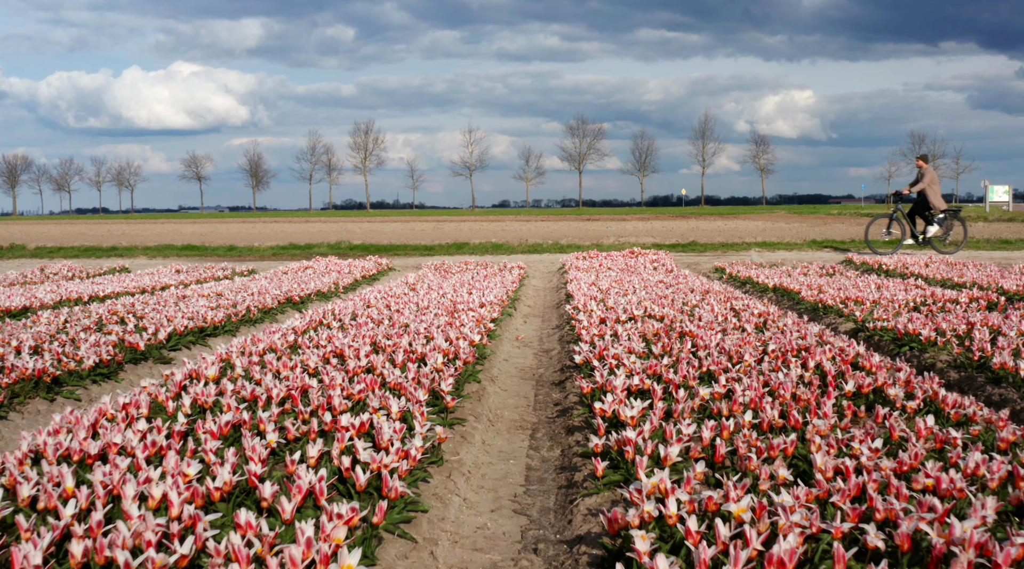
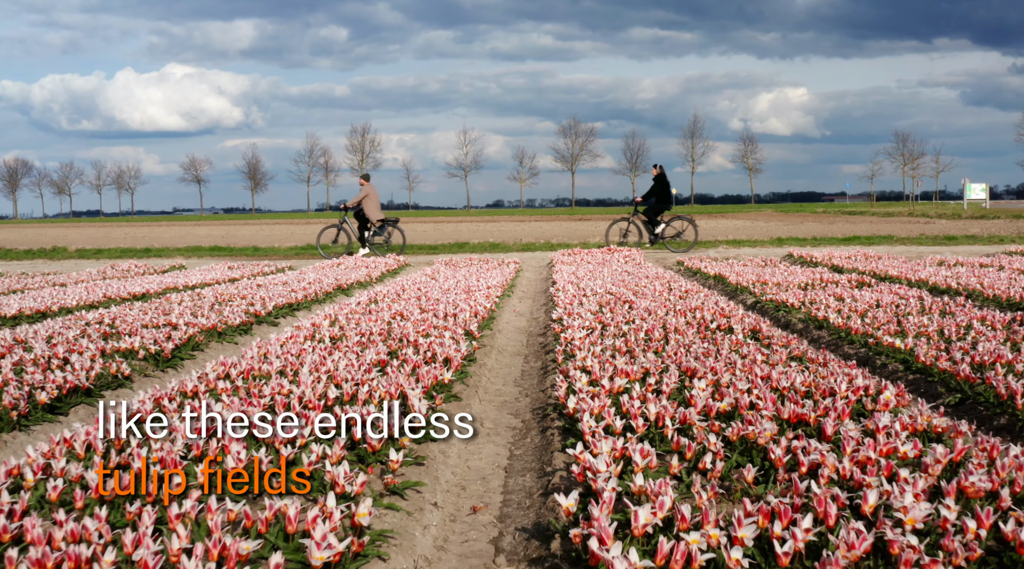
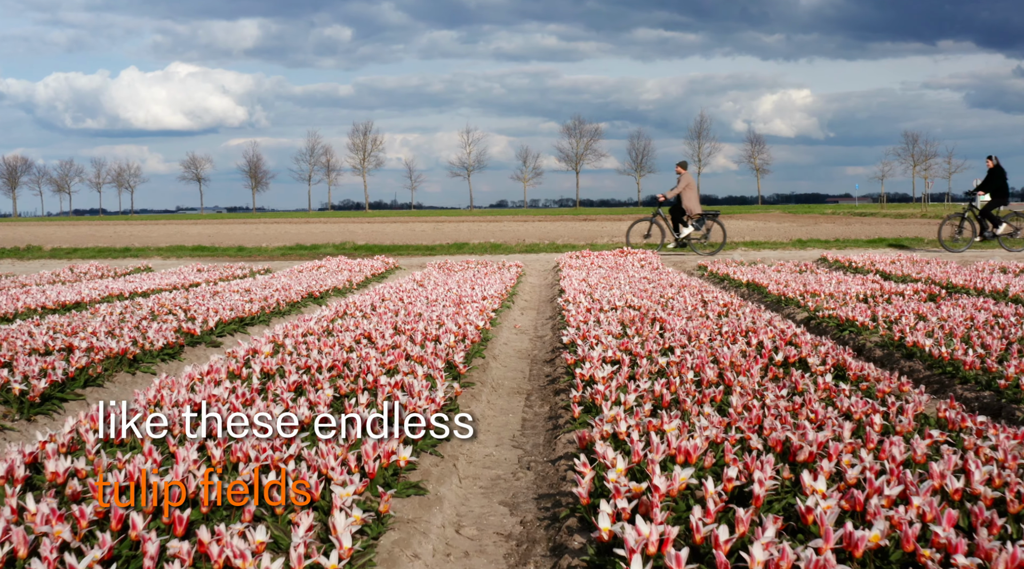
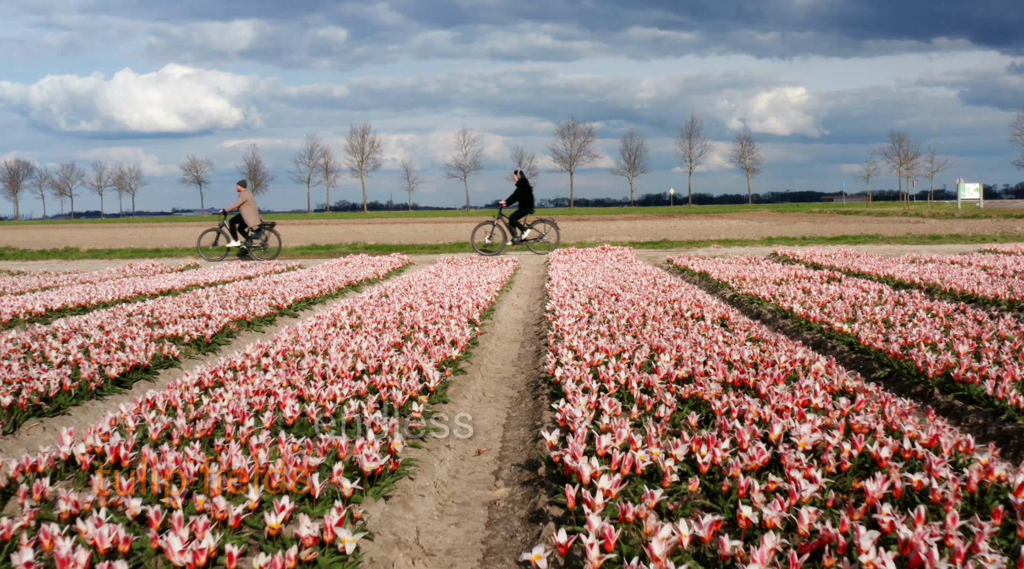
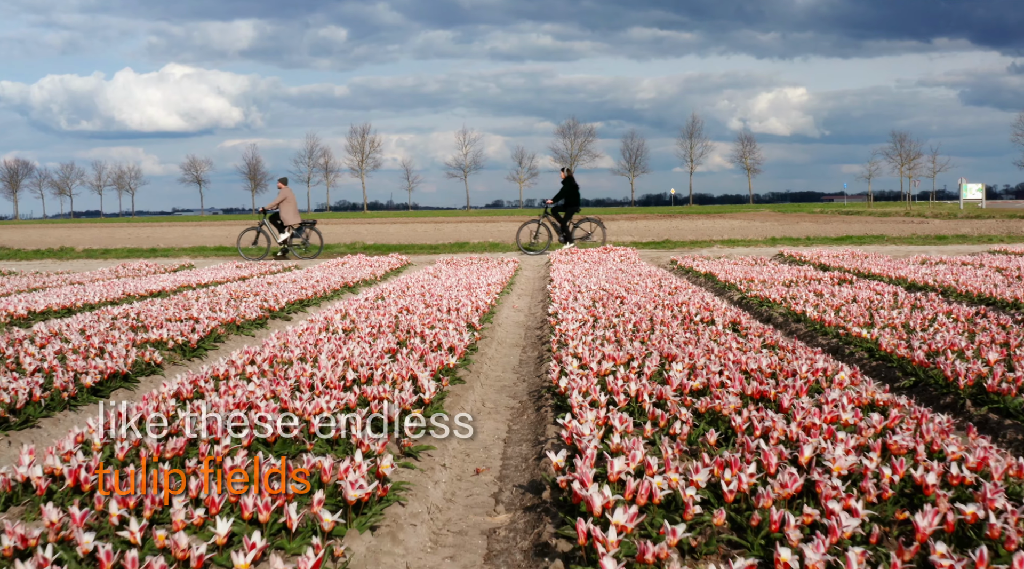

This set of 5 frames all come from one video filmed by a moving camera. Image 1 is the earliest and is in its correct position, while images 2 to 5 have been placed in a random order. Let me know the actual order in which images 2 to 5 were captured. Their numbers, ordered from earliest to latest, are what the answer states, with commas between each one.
3, 2, 5, 4
